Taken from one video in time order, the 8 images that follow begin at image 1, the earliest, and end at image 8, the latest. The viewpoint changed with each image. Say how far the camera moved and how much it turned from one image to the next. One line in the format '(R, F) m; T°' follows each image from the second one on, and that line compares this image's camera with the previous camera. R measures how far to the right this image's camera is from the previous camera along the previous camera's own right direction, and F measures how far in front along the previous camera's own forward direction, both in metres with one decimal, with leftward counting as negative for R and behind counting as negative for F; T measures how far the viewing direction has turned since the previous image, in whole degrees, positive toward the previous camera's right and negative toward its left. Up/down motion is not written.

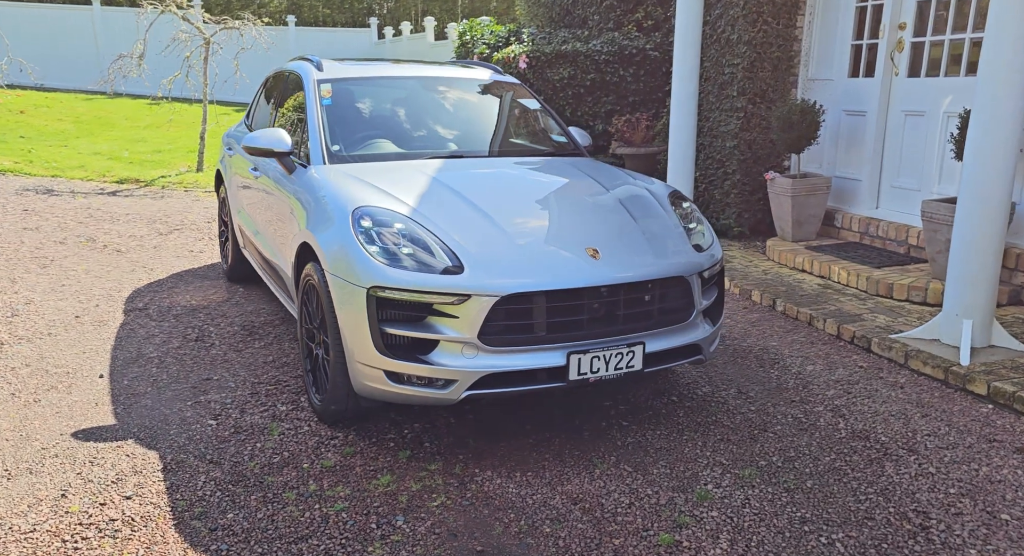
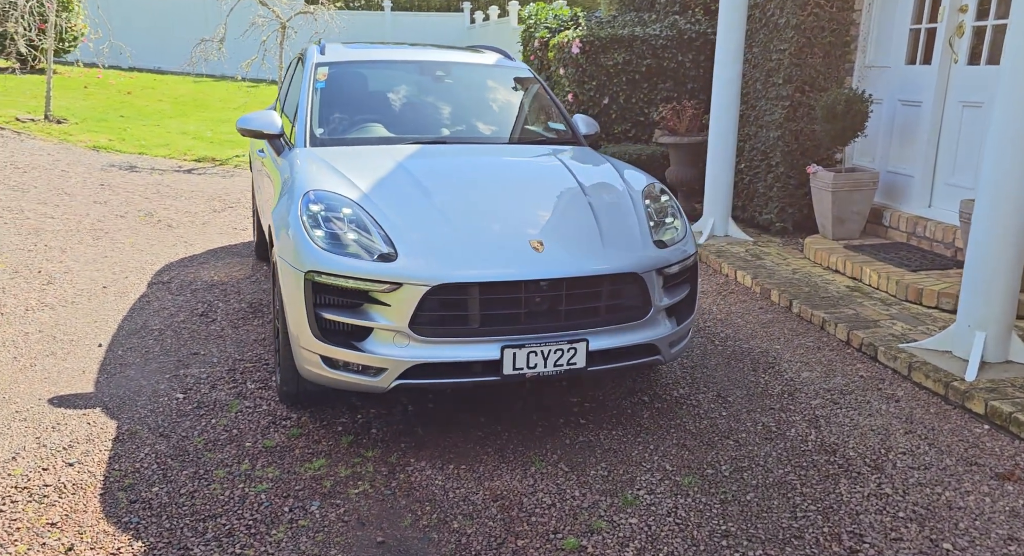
(+0.7, +0.1) m; -7°
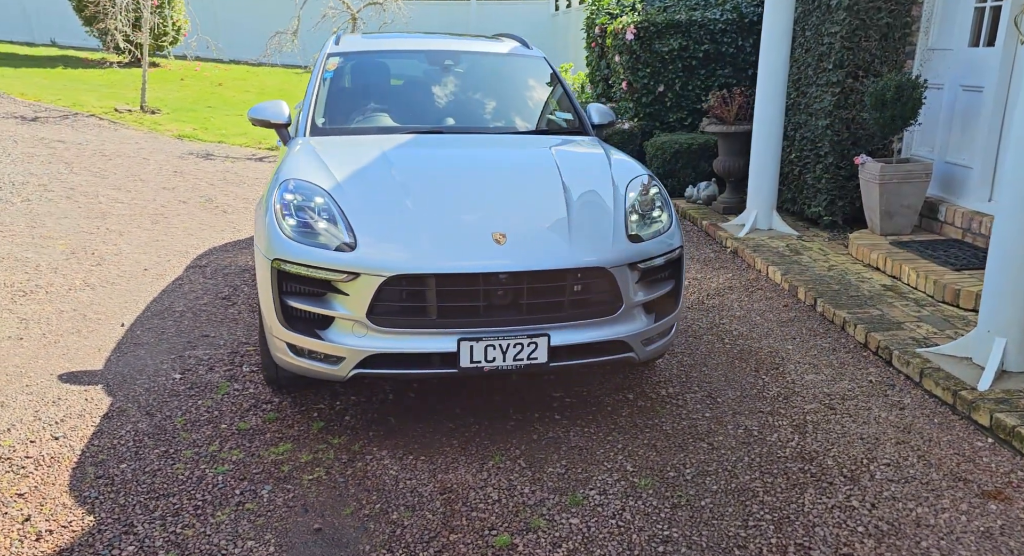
(+0.5, +0.1) m; -7°
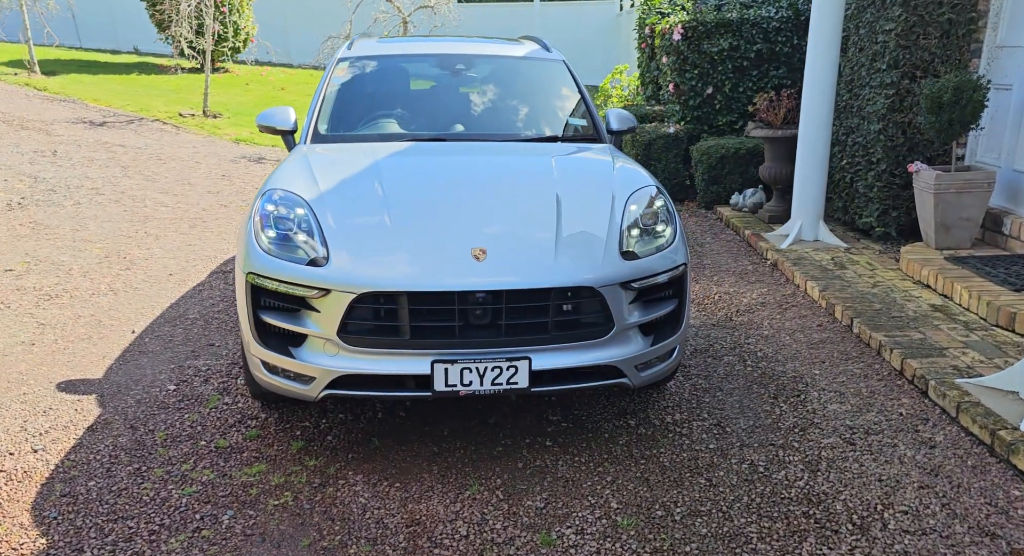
(+0.3, +0.2) m; -5°
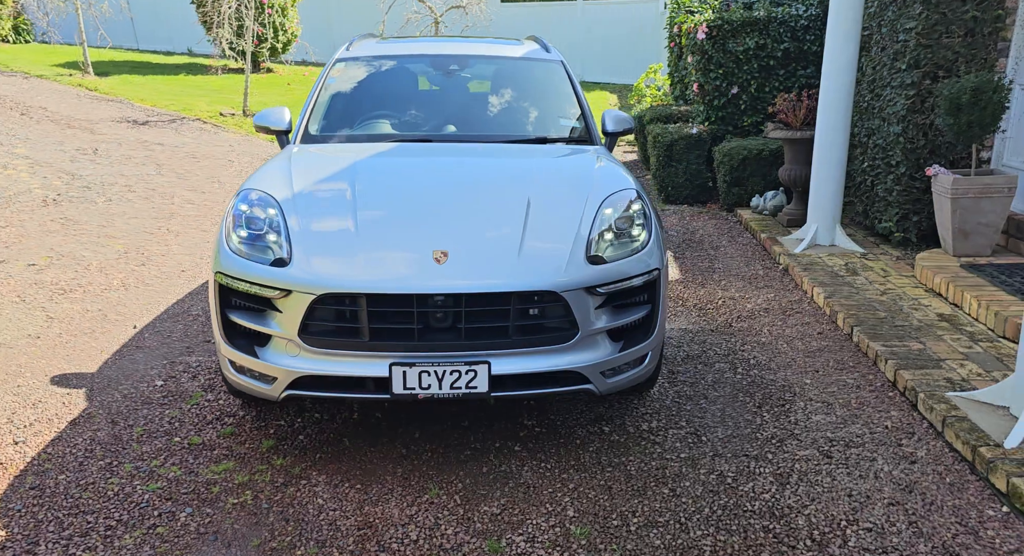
(+0.3, 0.0) m; -4°
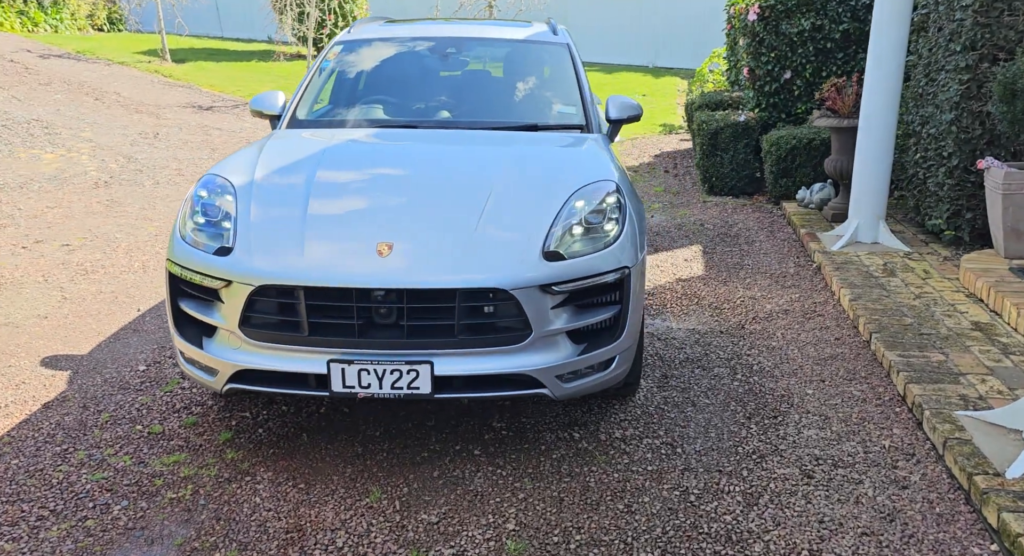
(+0.5, +0.2) m; -6°
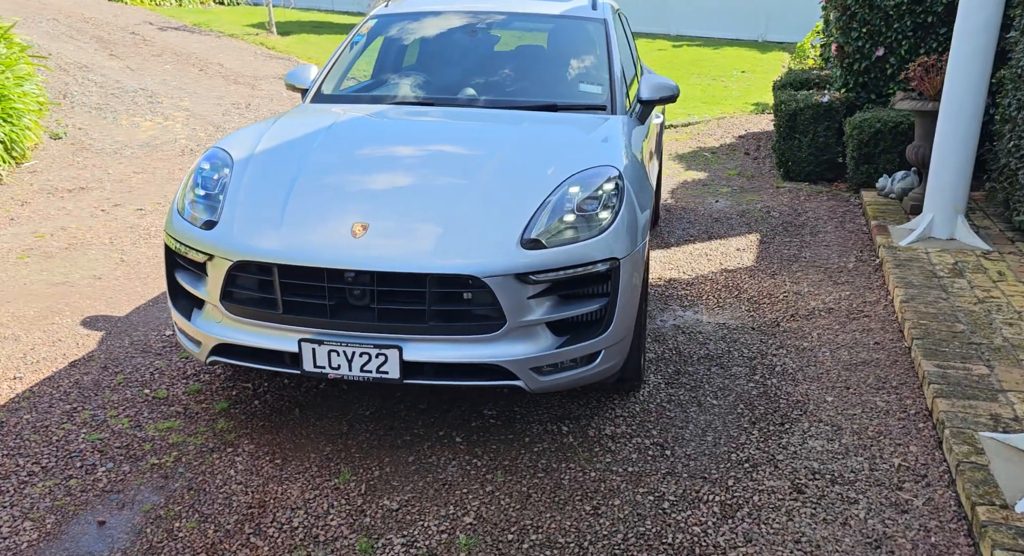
(+0.5, +0.1) m; -8°
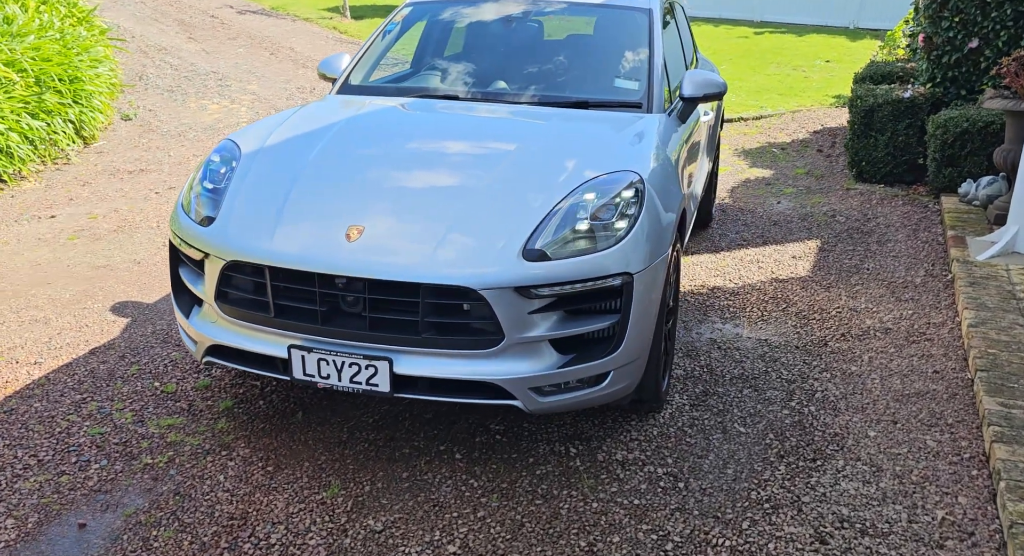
(+0.3, +0.2) m; -6°
